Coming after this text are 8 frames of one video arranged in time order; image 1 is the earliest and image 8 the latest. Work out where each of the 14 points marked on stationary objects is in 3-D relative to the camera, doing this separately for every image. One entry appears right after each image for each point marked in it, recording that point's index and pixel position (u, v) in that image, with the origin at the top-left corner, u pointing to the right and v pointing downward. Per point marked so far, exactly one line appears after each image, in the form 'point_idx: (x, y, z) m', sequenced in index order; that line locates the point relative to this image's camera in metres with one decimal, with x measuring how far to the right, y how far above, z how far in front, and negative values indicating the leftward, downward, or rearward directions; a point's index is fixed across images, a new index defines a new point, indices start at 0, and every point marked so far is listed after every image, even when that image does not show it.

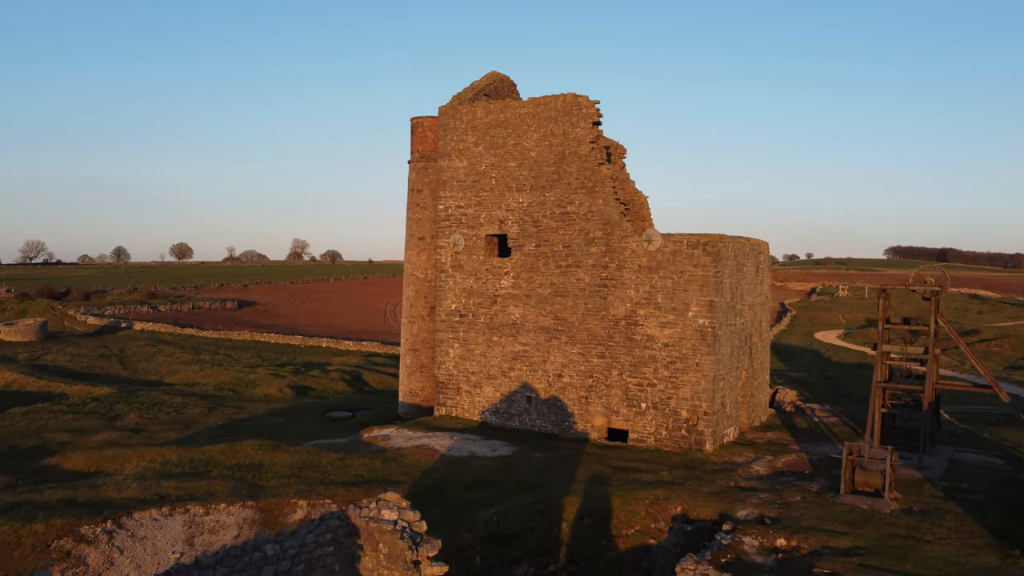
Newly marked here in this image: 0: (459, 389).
0: (-1.1, -2.1, +14.6) m
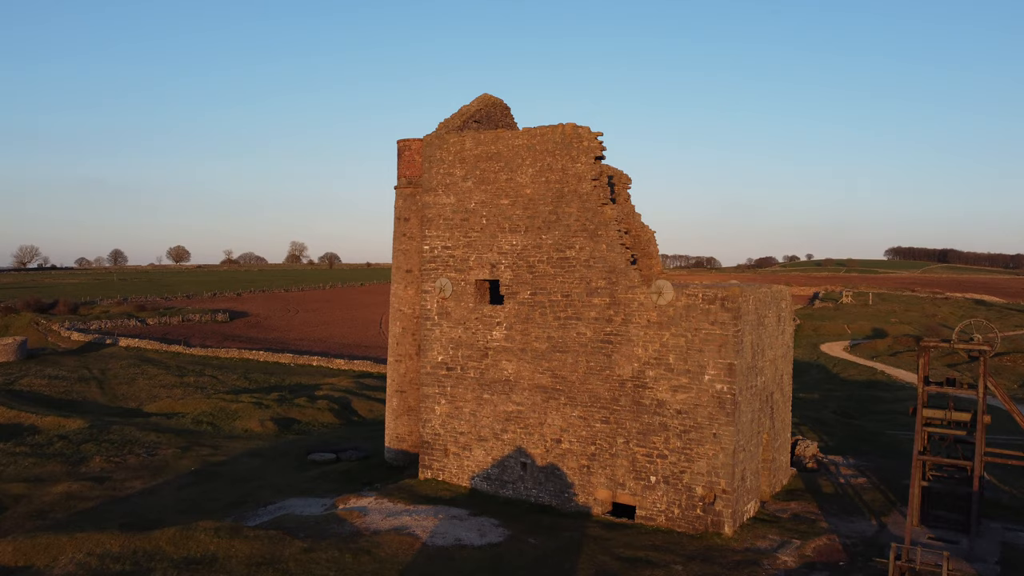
0: (-1.2, -3.0, +13.1) m
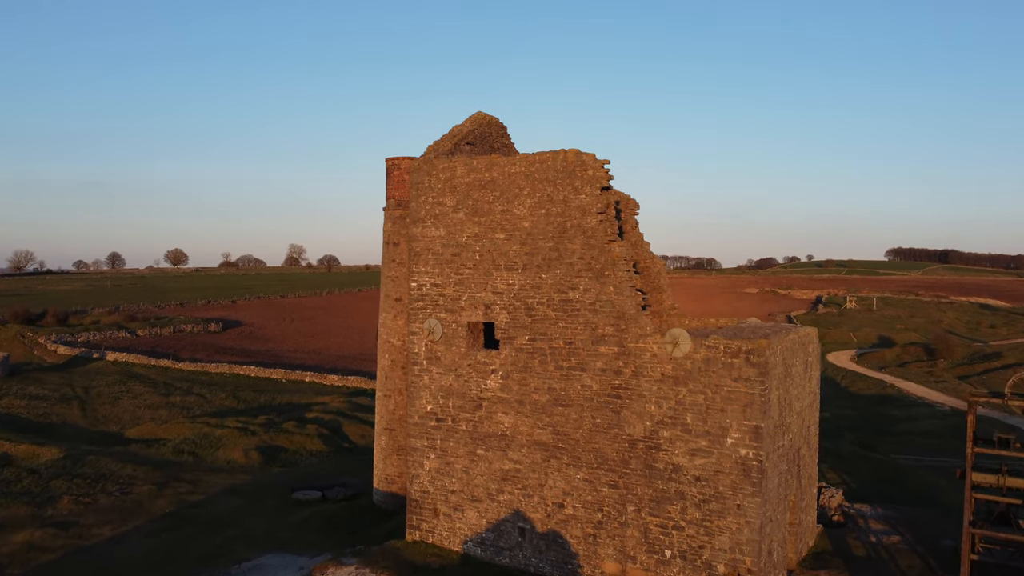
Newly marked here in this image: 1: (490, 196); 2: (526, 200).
0: (-1.3, -3.7, +11.8) m
1: (-0.3, +1.5, +11.3) m
2: (+0.2, +1.4, +11.0) m
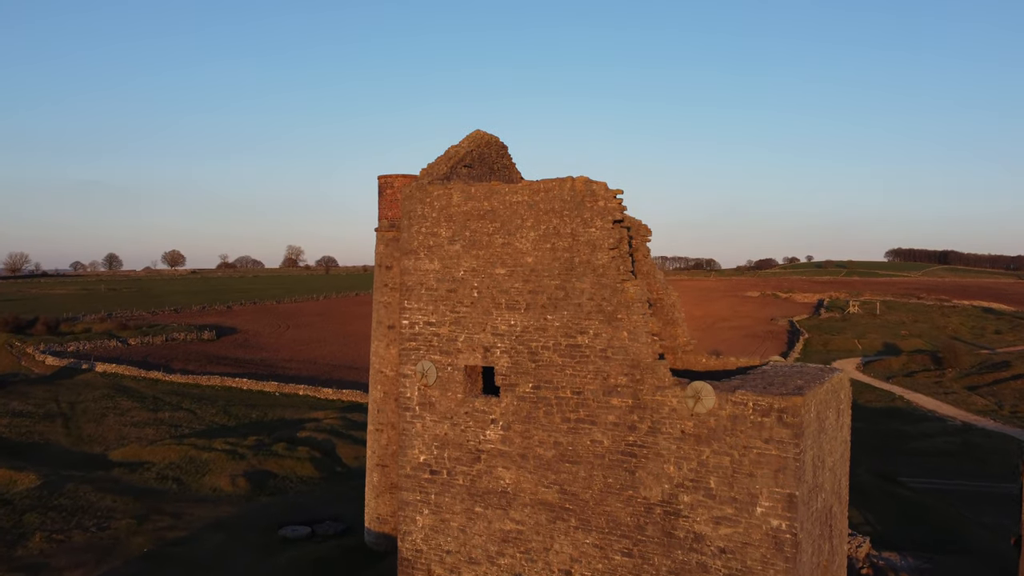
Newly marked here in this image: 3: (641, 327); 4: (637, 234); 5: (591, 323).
0: (-1.2, -4.3, +10.7) m
1: (-0.3, +0.9, +10.2) m
2: (+0.2, +0.8, +9.9) m
3: (+1.7, -0.5, +9.2) m
4: (+1.9, +0.8, +10.9) m
5: (+1.0, -0.5, +9.5) m
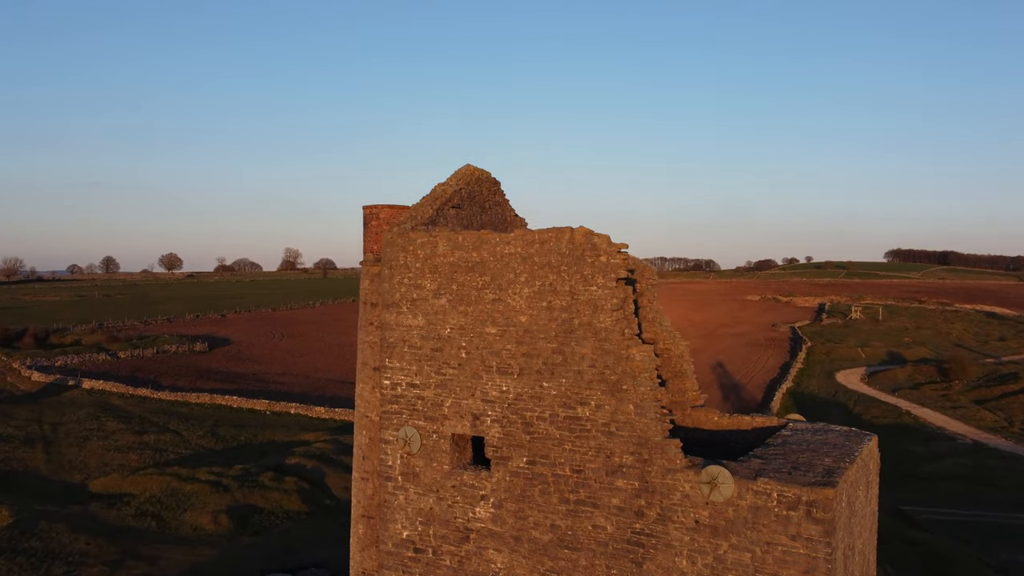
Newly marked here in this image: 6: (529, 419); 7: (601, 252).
0: (-1.3, -5.0, +9.7) m
1: (-0.4, +0.1, +9.2) m
2: (+0.1, 0.0, +8.9) m
3: (+1.6, -1.3, +8.2) m
4: (+1.8, 0.0, +9.8) m
5: (+0.9, -1.2, +8.4) m
6: (+0.2, -1.6, +8.8) m
7: (+1.1, +0.4, +8.4) m
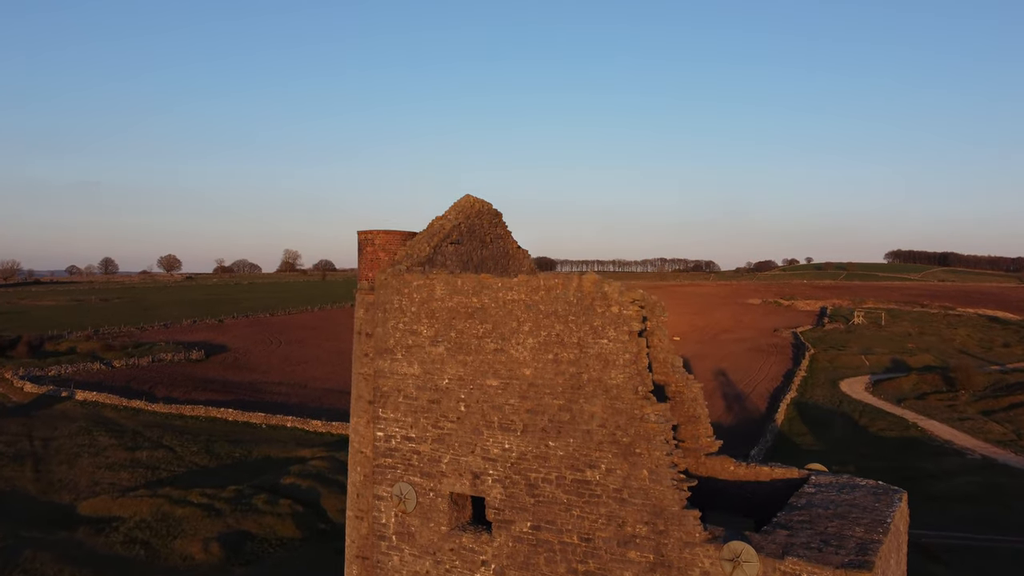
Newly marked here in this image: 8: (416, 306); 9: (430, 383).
0: (-1.3, -5.6, +9.0) m
1: (-0.4, -0.5, +8.5) m
2: (+0.2, -0.6, +8.2) m
3: (+1.6, -1.9, +7.5) m
4: (+1.9, -0.6, +9.1) m
5: (+1.0, -1.8, +7.7) m
6: (+0.2, -2.2, +8.1) m
7: (+1.1, -0.2, +7.7) m
8: (-1.2, -0.2, +8.9) m
9: (-1.0, -1.2, +8.8) m
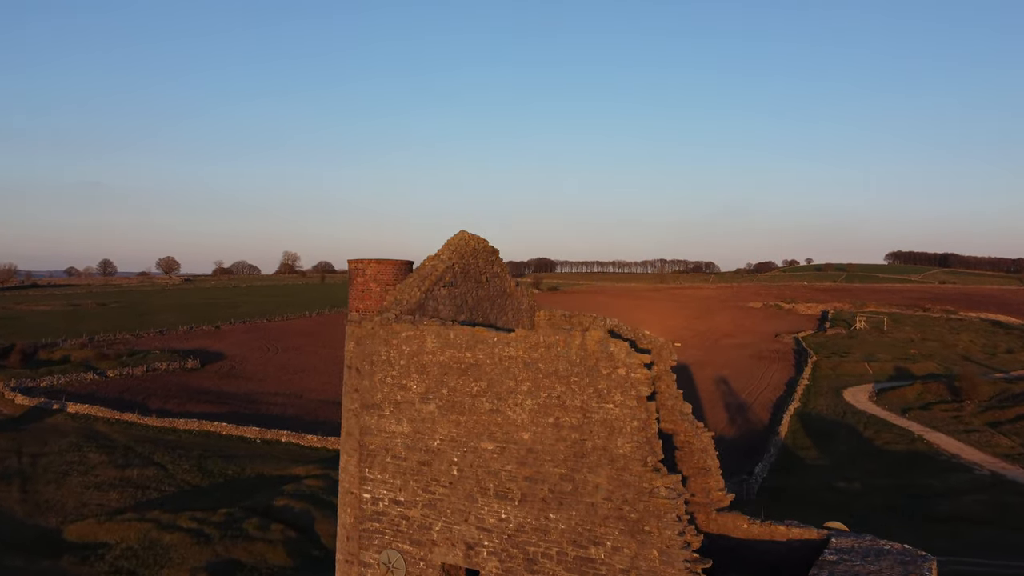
0: (-1.3, -6.2, +8.3) m
1: (-0.4, -1.1, +7.8) m
2: (+0.1, -1.2, +7.5) m
3: (+1.6, -2.4, +6.8) m
4: (+1.8, -1.2, +8.5) m
5: (+0.9, -2.4, +7.1) m
6: (+0.2, -2.8, +7.5) m
7: (+1.1, -0.8, +7.0) m
8: (-1.2, -0.8, +8.2) m
9: (-1.0, -1.8, +8.1) m
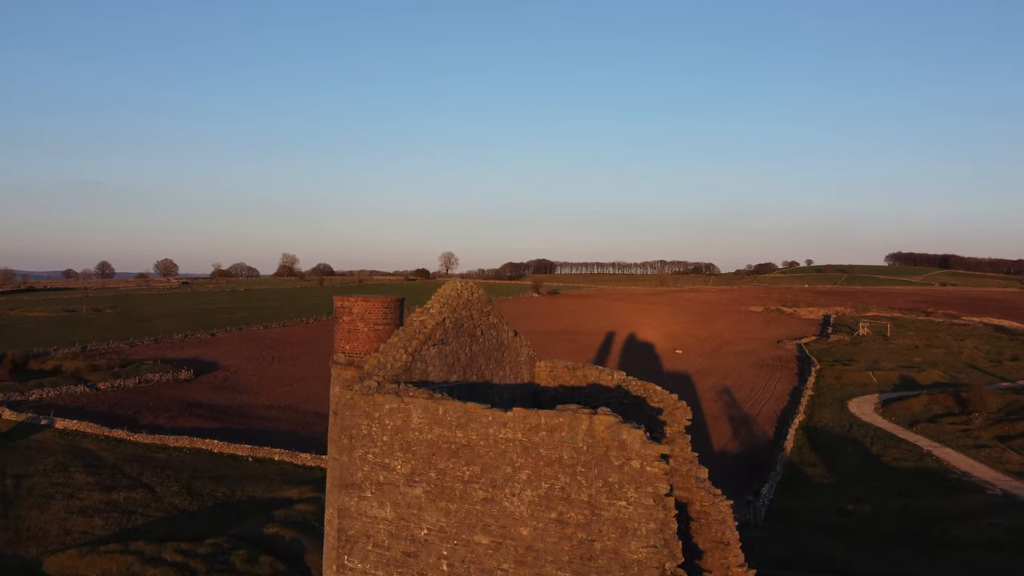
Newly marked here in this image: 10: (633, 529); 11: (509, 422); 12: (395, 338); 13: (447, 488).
0: (-1.4, -6.9, +7.3) m
1: (-0.5, -1.8, +6.8) m
2: (+0.1, -1.8, +6.5) m
3: (+1.5, -3.1, +5.8) m
4: (+1.8, -1.8, +7.5) m
5: (+0.9, -3.1, +6.1) m
6: (+0.2, -3.5, +6.5) m
7: (+1.0, -1.4, +6.1) m
8: (-1.3, -1.5, +7.3) m
9: (-1.1, -2.4, +7.2) m
10: (+1.0, -2.1, +6.1) m
11: (0.0, -1.2, +6.6) m
12: (-1.3, -0.6, +8.1) m
13: (-0.6, -2.0, +6.9) m
